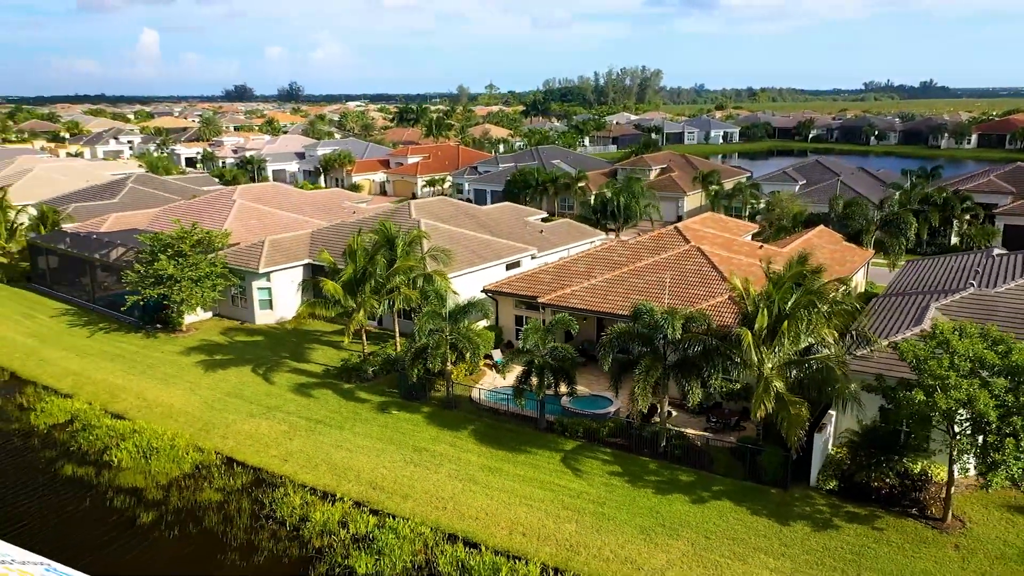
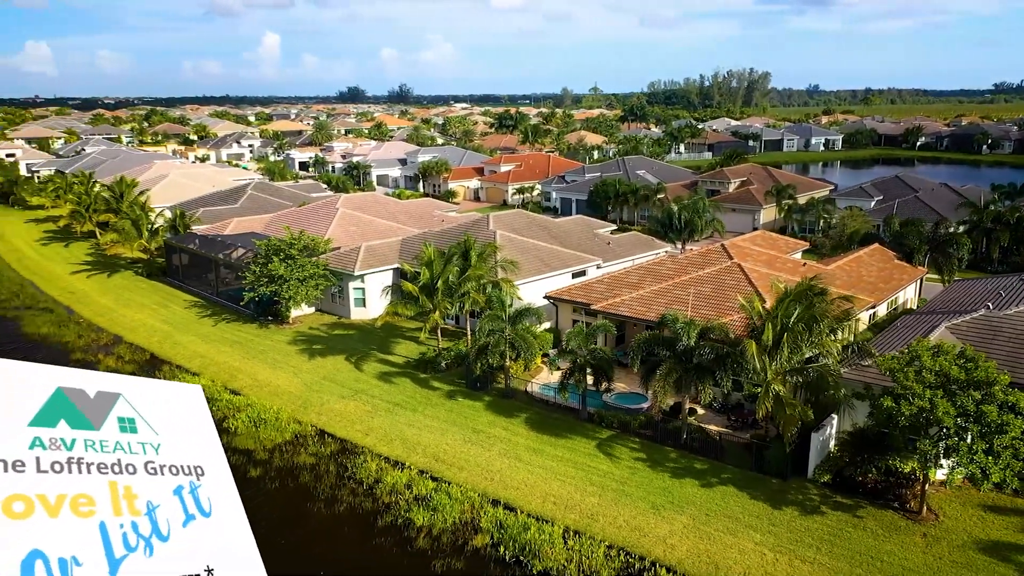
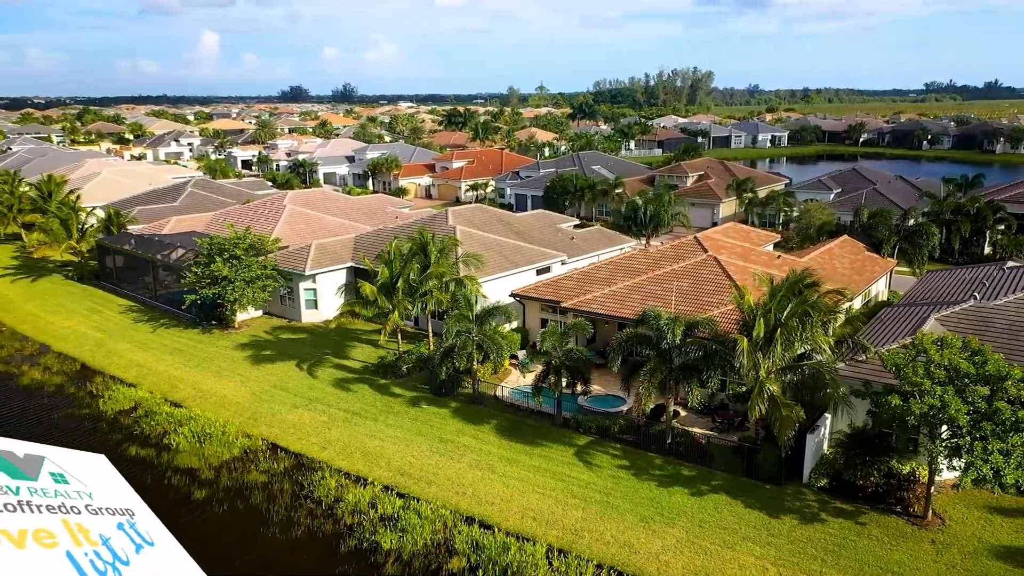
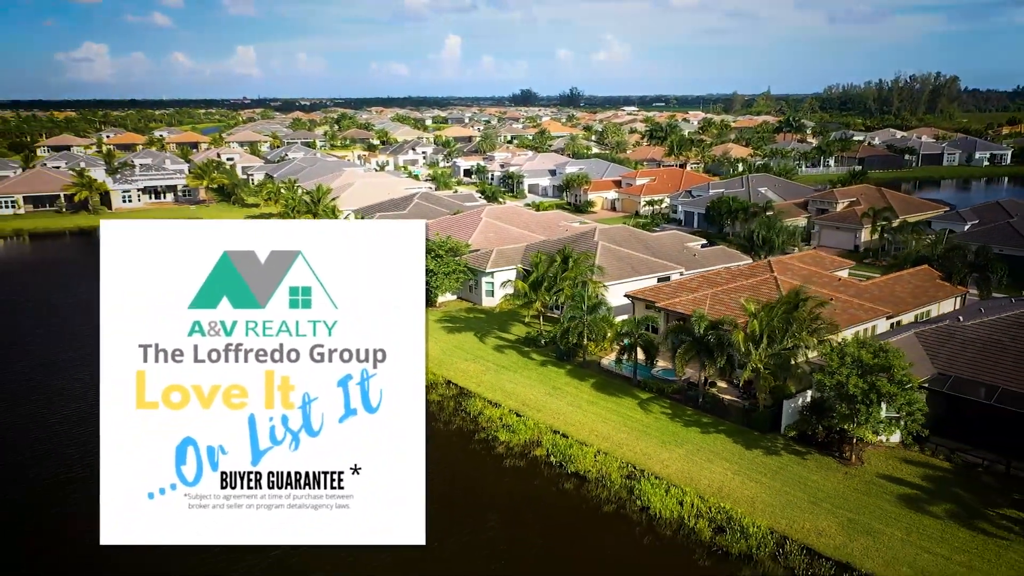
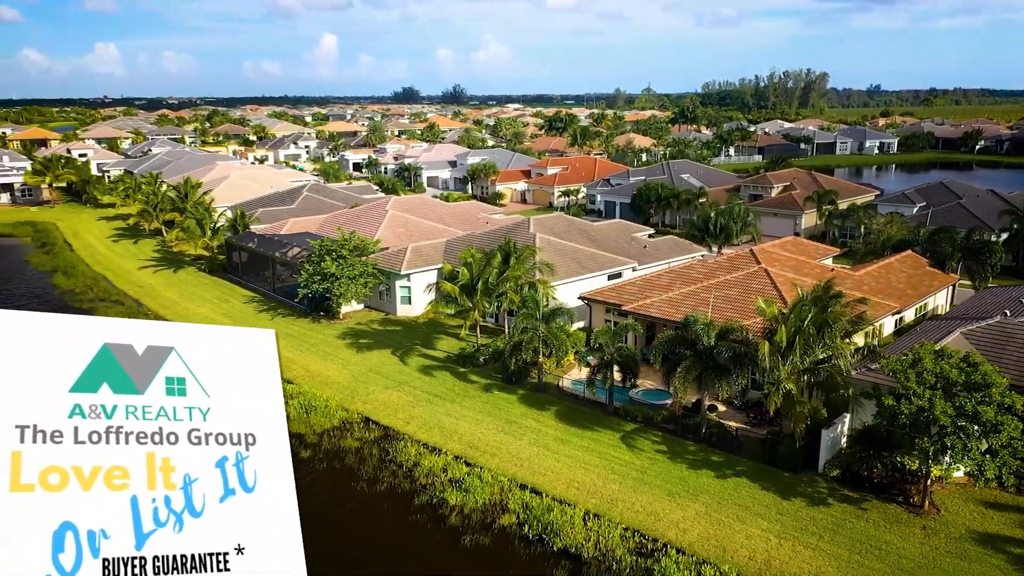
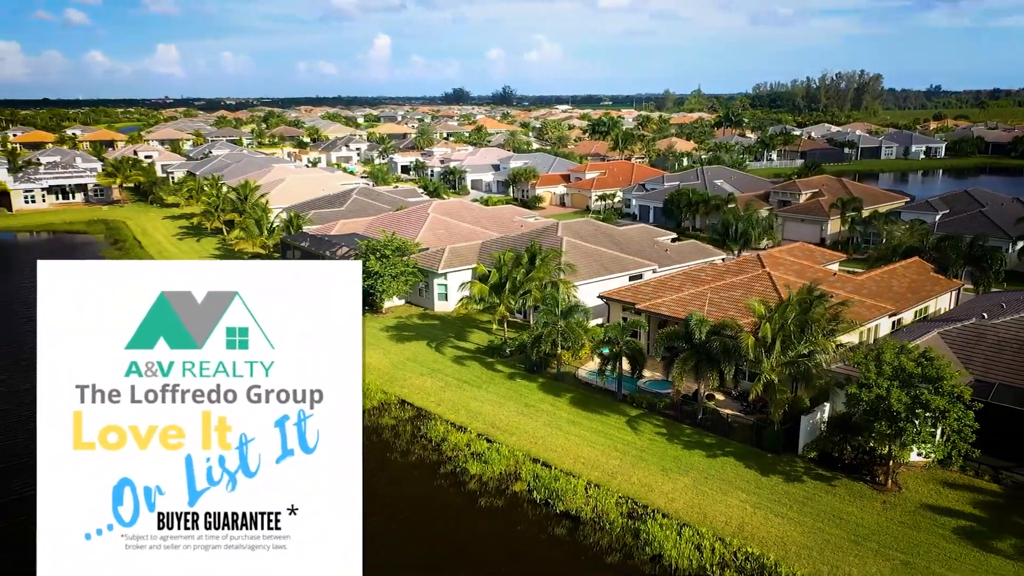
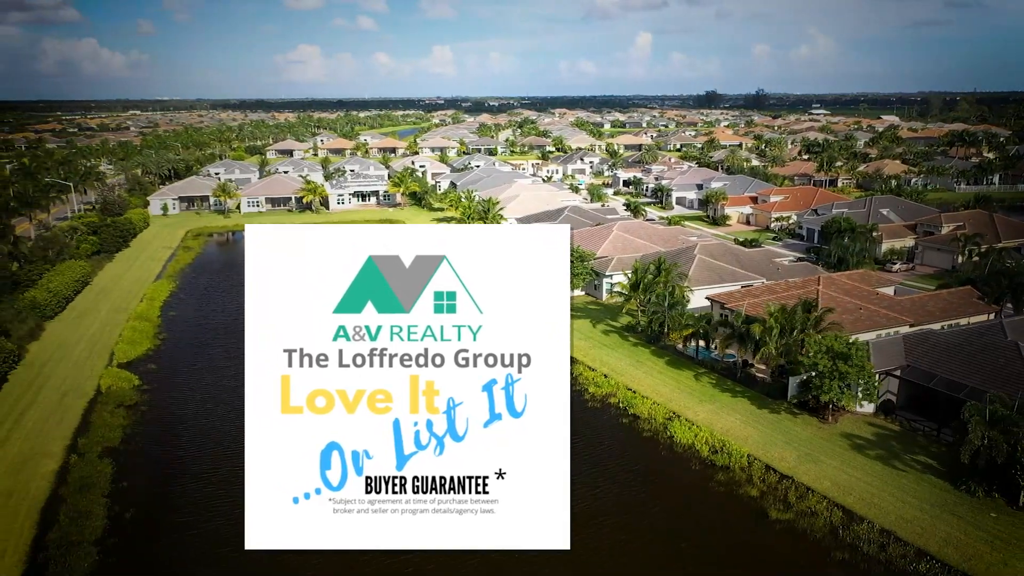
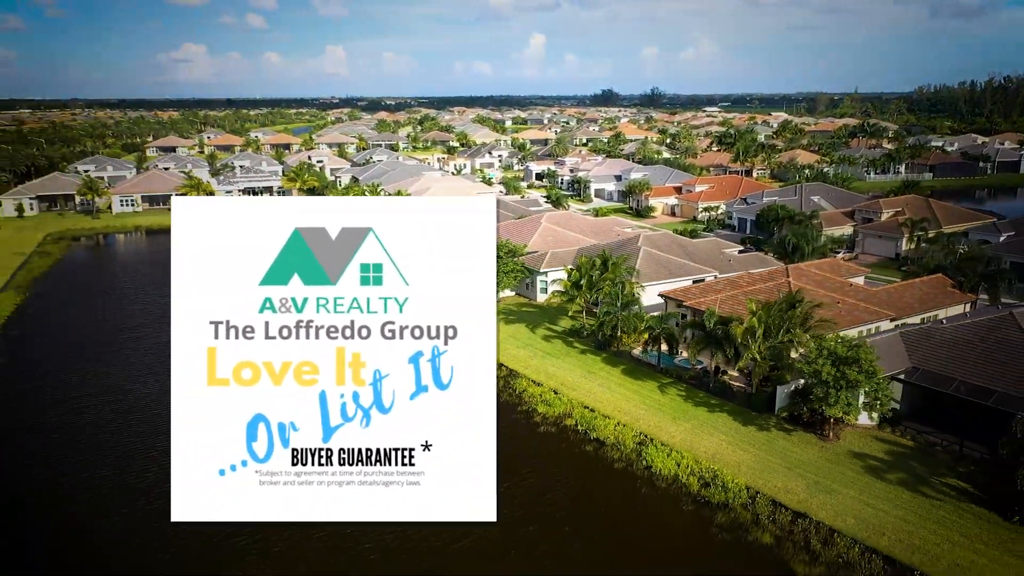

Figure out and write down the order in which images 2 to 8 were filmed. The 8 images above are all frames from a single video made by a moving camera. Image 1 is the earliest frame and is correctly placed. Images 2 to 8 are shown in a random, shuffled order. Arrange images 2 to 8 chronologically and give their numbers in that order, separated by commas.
3, 2, 5, 6, 4, 8, 7
